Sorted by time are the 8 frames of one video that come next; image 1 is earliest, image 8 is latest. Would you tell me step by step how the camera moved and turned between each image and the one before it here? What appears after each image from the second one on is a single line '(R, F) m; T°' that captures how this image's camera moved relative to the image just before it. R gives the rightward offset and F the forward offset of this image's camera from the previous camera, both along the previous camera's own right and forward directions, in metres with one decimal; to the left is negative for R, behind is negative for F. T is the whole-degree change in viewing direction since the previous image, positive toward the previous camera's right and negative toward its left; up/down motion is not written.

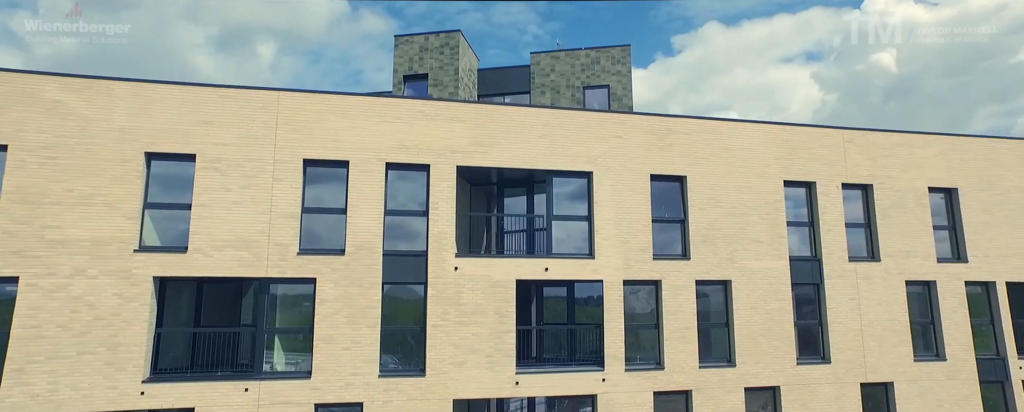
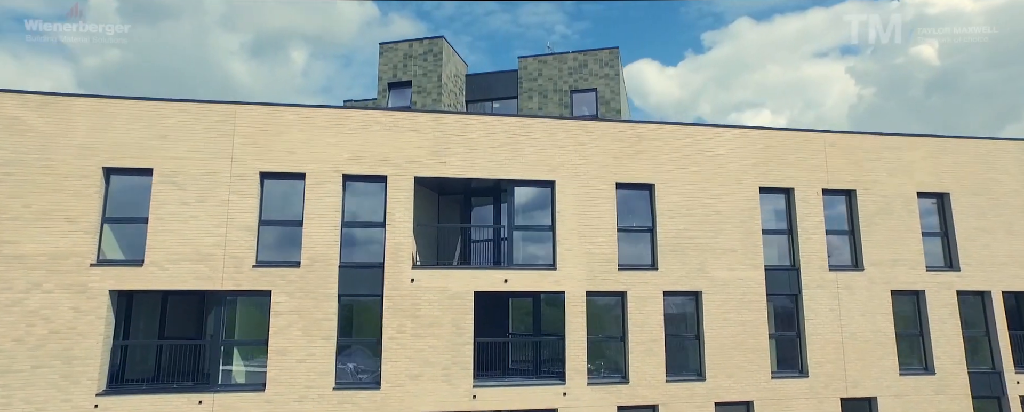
(+1.6, +0.3) m; -4°
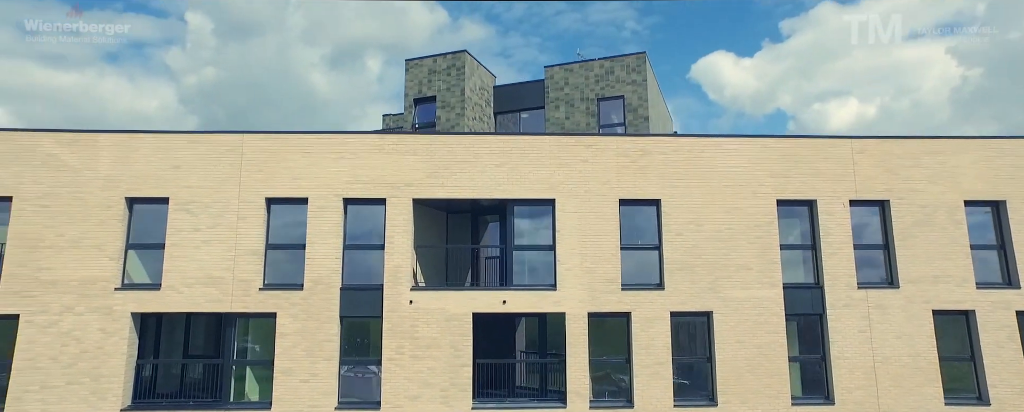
(+2.0, +0.3) m; -9°
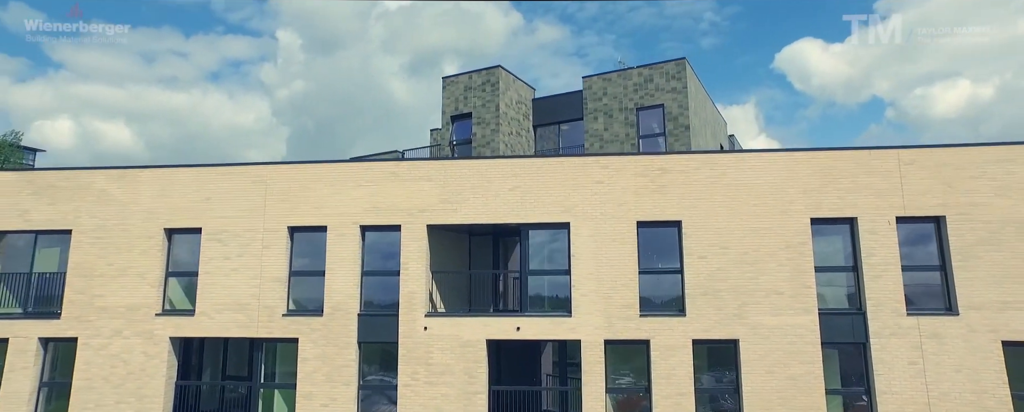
(+1.8, +0.5) m; -9°
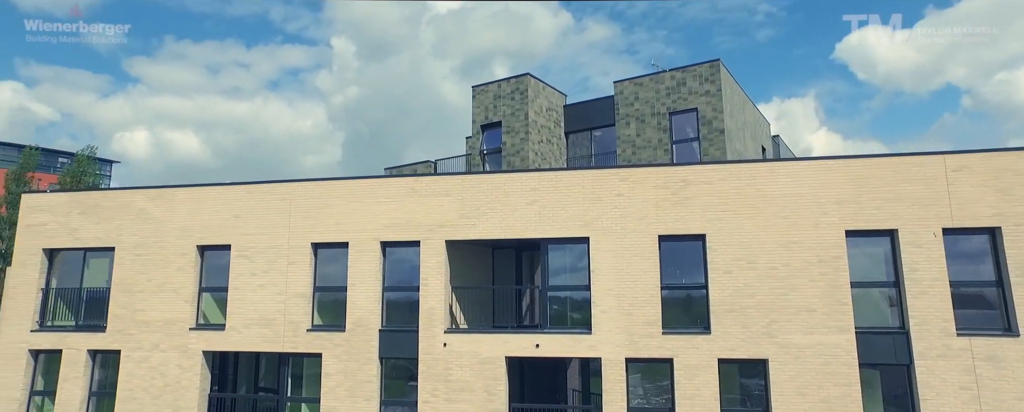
(+0.9, +0.3) m; -5°
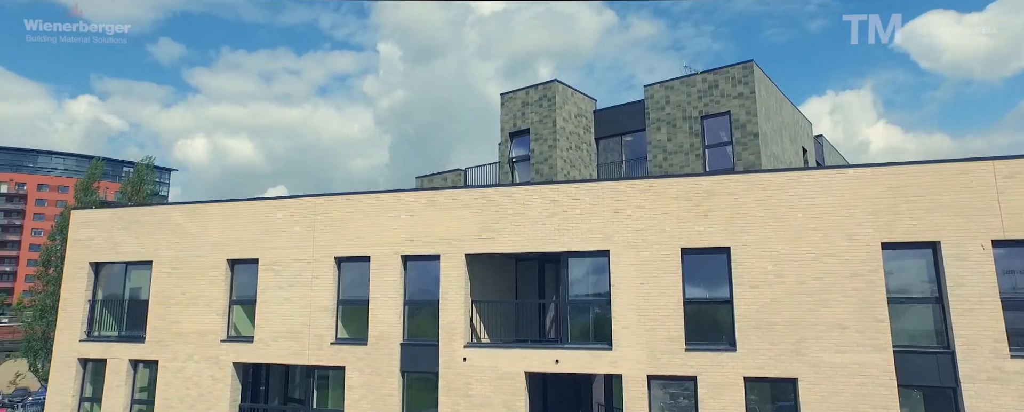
(+0.7, +0.2) m; -4°
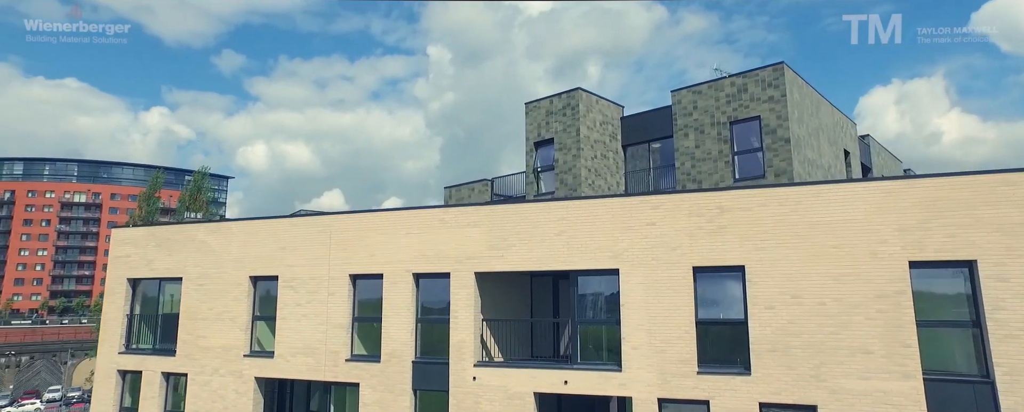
(+1.0, +0.3) m; -5°
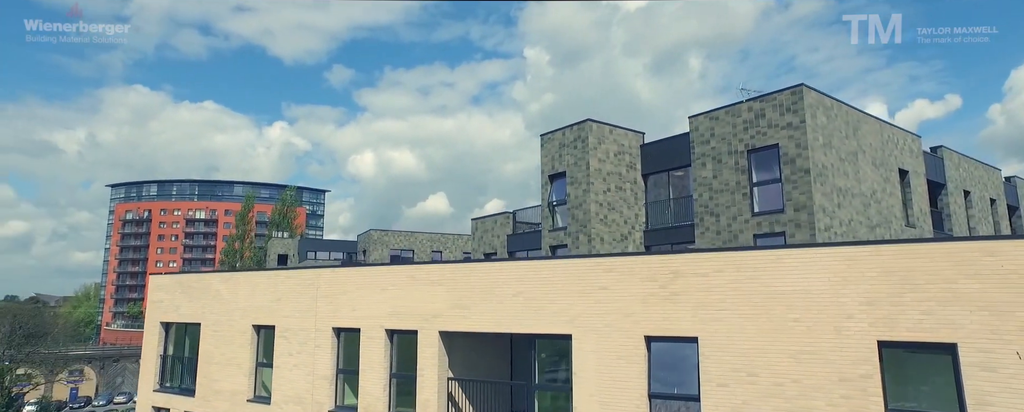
(+3.2, +0.8) m; -12°
